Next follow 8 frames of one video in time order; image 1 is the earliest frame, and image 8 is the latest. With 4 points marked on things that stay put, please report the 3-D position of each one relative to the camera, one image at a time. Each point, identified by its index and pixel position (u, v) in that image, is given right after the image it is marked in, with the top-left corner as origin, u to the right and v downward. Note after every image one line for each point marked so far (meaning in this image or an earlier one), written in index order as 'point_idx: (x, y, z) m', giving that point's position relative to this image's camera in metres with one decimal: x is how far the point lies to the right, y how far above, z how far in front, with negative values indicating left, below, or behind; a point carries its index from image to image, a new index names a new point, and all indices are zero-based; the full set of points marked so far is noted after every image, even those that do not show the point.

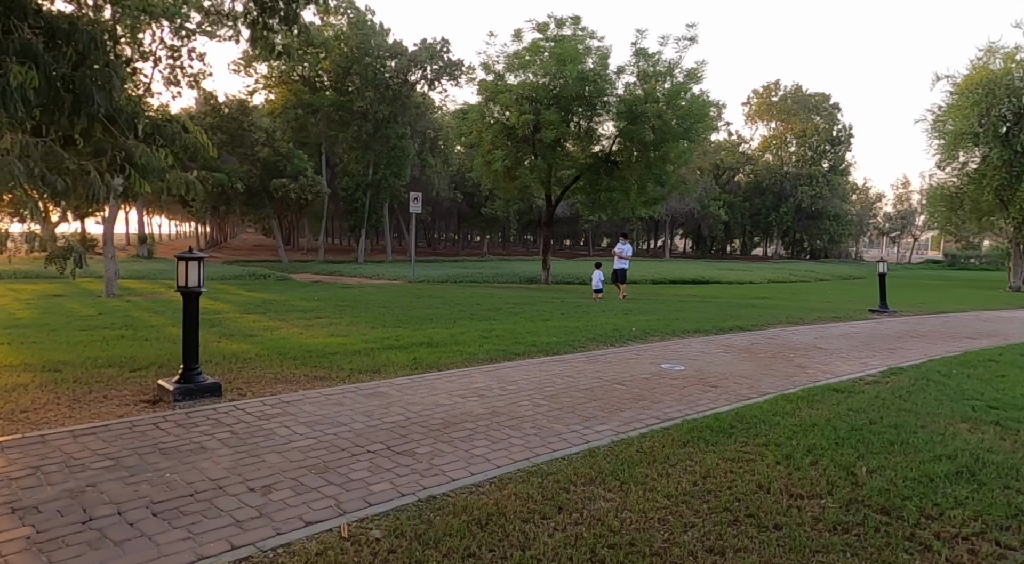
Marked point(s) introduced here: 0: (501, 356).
0: (-0.1, -0.9, +9.7) m
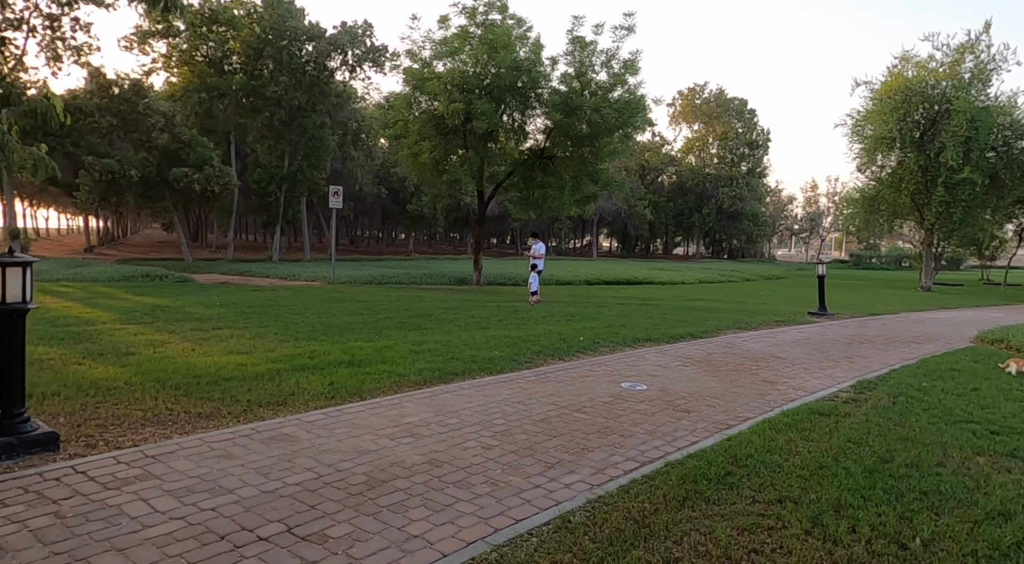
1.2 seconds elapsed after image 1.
0: (-0.8, -1.0, +8.2) m
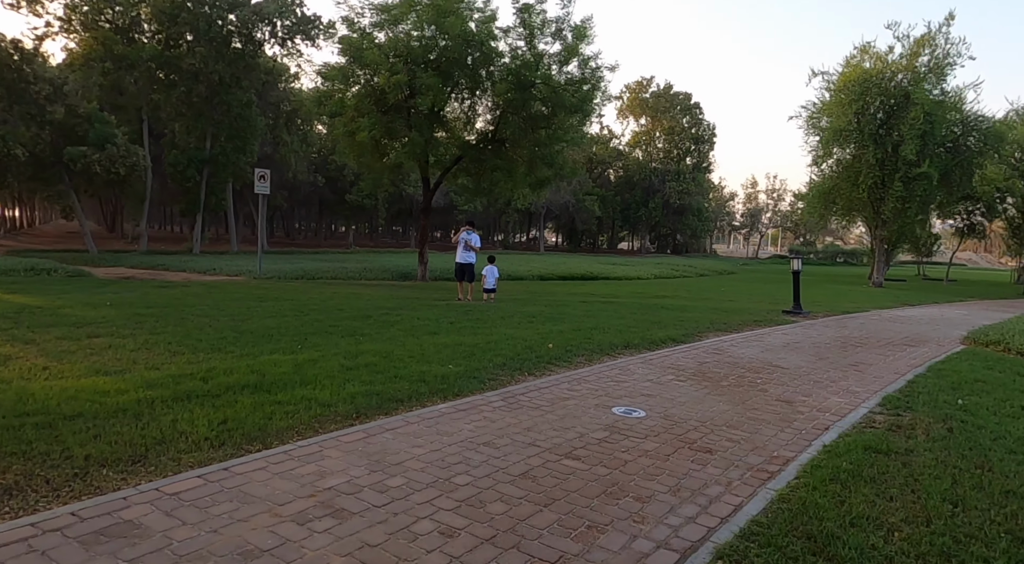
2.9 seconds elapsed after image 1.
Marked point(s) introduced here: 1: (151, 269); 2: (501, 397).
0: (-1.1, -1.0, +6.1) m
1: (-9.3, +0.3, +20.1) m
2: (-0.1, -1.0, +7.0) m
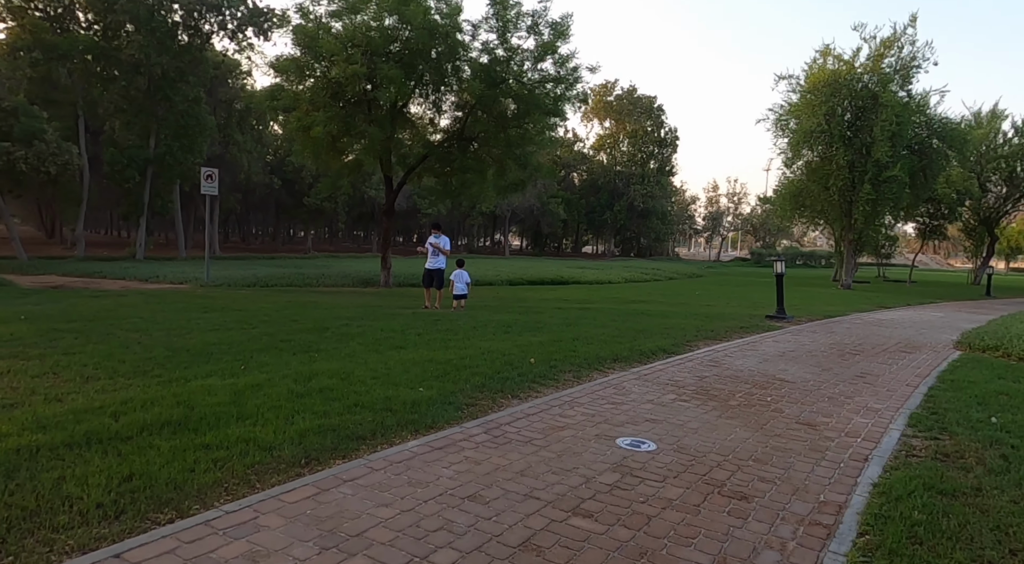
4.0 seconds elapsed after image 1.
0: (-1.2, -1.1, +4.9) m
1: (-10.0, 0.0, +18.5) m
2: (-0.2, -1.1, +5.8) m
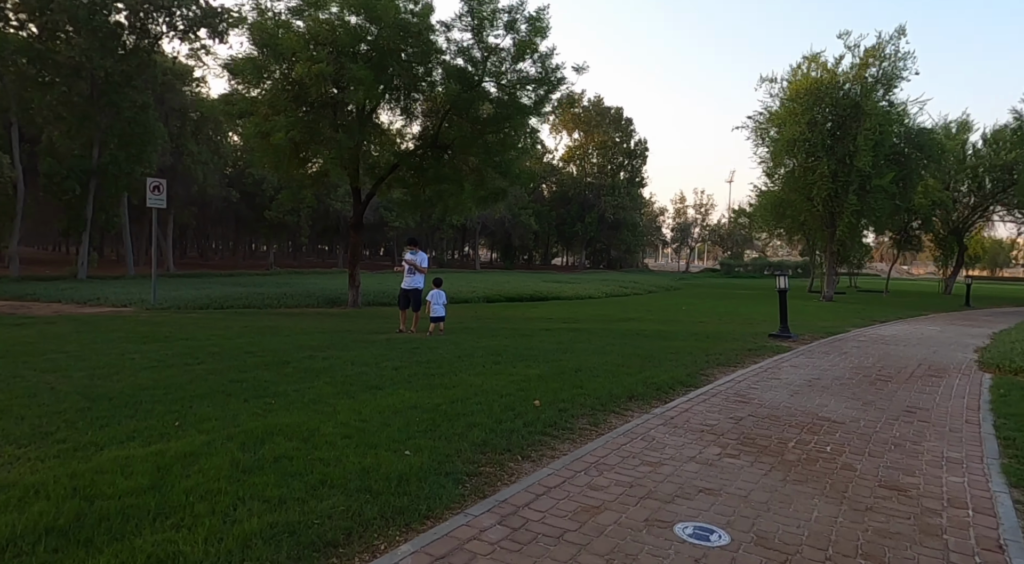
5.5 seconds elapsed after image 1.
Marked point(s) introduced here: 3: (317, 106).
0: (-1.0, -1.3, +3.4) m
1: (-10.4, -0.5, +16.6) m
2: (-0.1, -1.3, +4.3) m
3: (-4.5, +4.1, +17.9) m
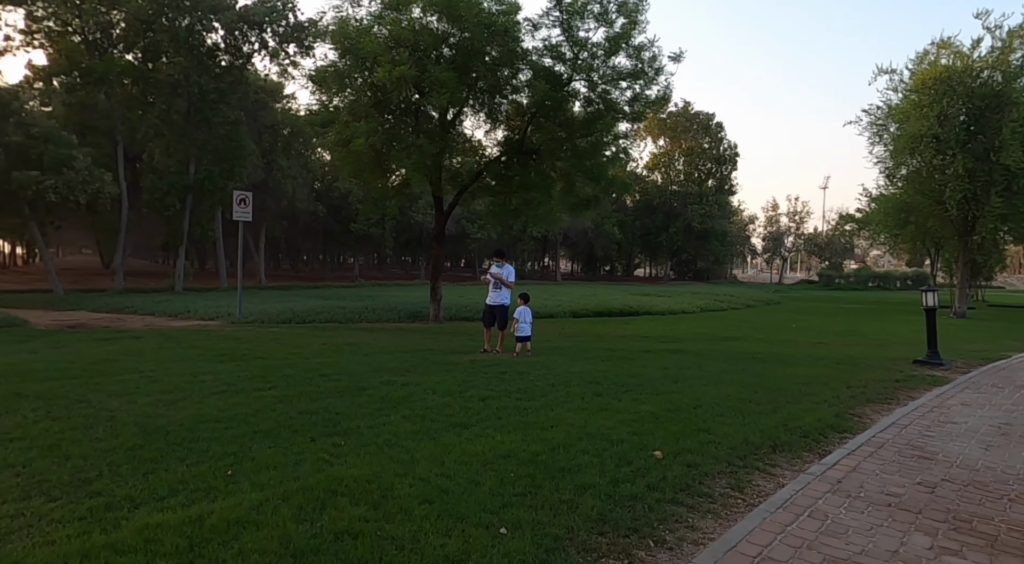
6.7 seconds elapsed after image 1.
0: (-0.5, -1.4, +2.0) m
1: (-8.5, -0.8, +16.1) m
2: (+0.5, -1.4, +2.8) m
3: (-2.5, +3.7, +16.9) m
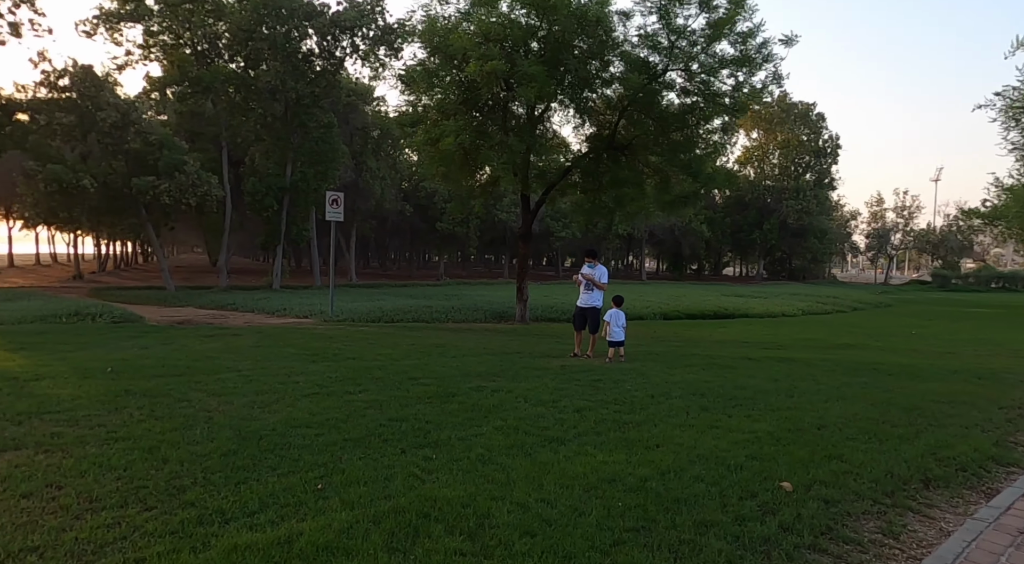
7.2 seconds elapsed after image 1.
0: (-0.2, -1.4, +1.3) m
1: (-6.6, -0.8, +16.2) m
2: (+0.9, -1.5, +2.0) m
3: (-0.5, +3.7, +16.3) m
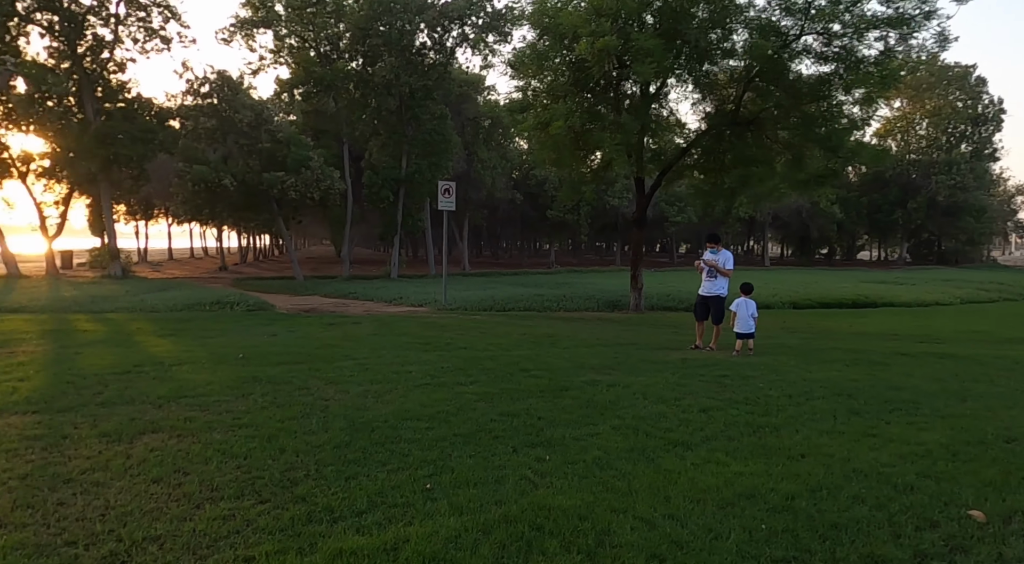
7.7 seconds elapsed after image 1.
0: (0.0, -1.4, +0.6) m
1: (-4.2, -0.6, +16.2) m
2: (+1.2, -1.5, +1.1) m
3: (+1.7, +3.9, +15.4) m
